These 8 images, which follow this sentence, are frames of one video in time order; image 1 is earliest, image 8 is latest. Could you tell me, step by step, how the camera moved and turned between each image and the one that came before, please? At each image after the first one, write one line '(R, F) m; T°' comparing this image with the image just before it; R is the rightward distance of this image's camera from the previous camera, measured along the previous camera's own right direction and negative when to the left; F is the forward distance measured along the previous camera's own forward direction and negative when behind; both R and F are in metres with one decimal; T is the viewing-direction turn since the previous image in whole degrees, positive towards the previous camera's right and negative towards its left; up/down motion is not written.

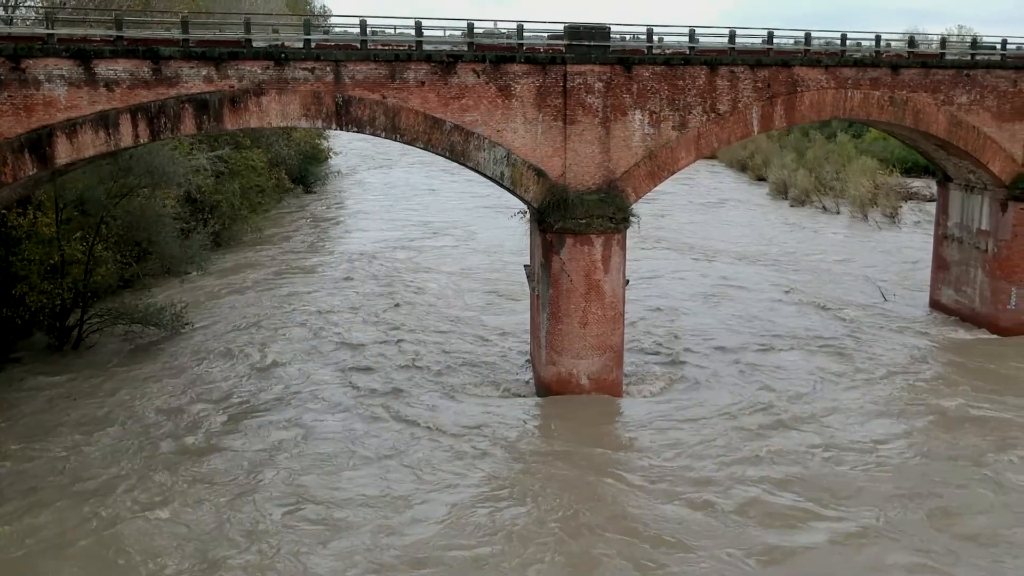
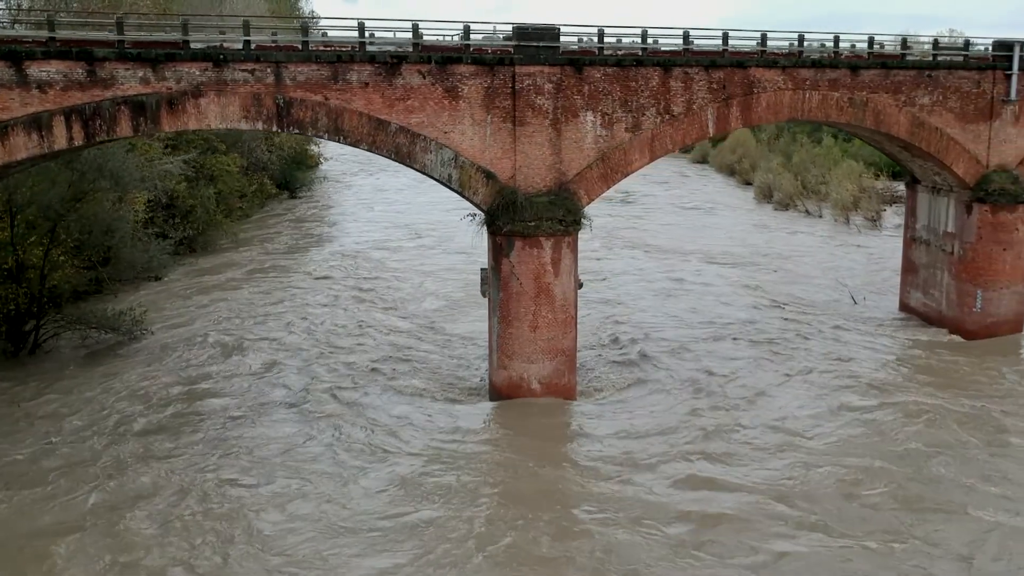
(+0.6, +0.1) m; 0°
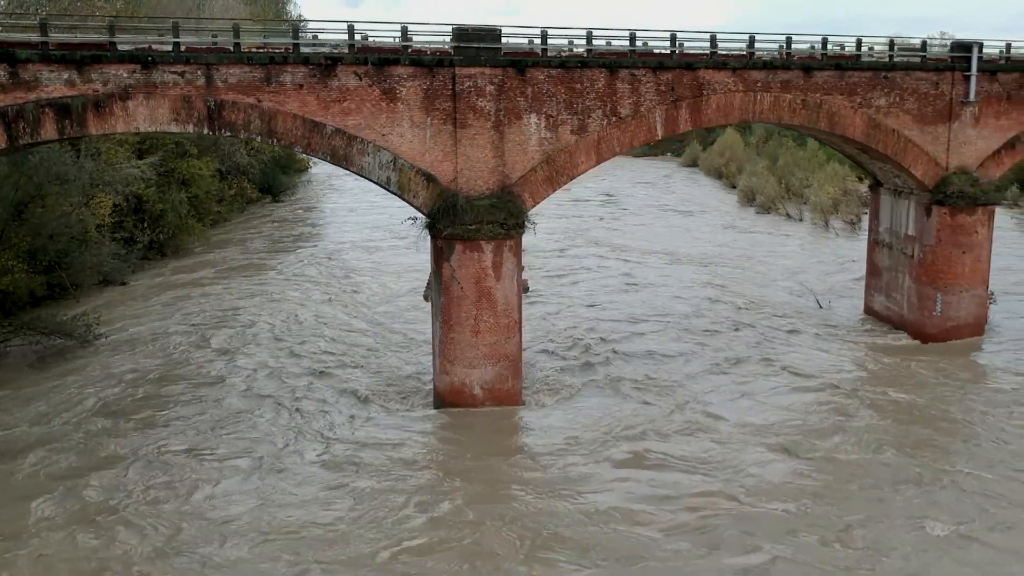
(+0.7, +0.2) m; 0°
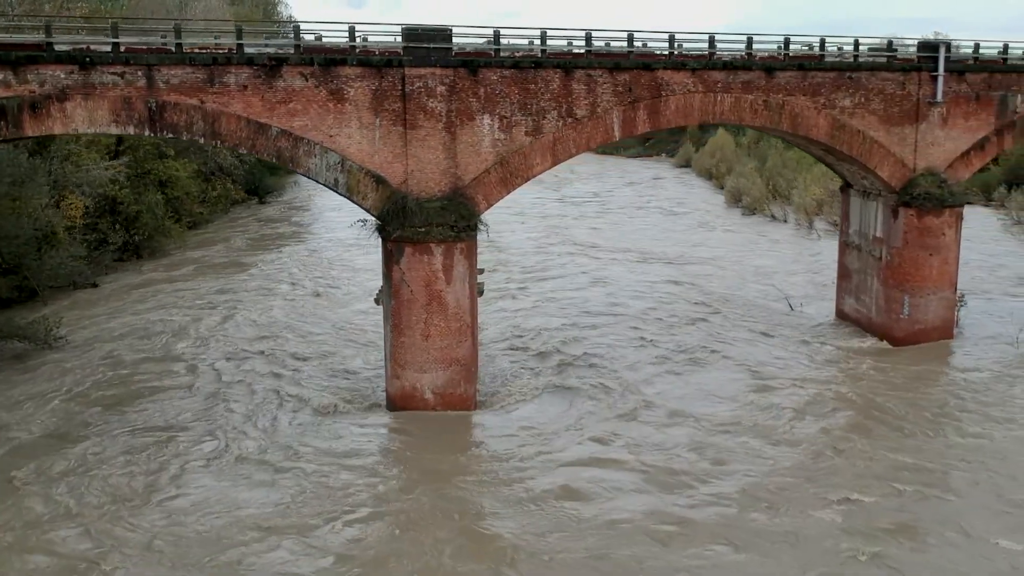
(+0.6, +0.2) m; 0°
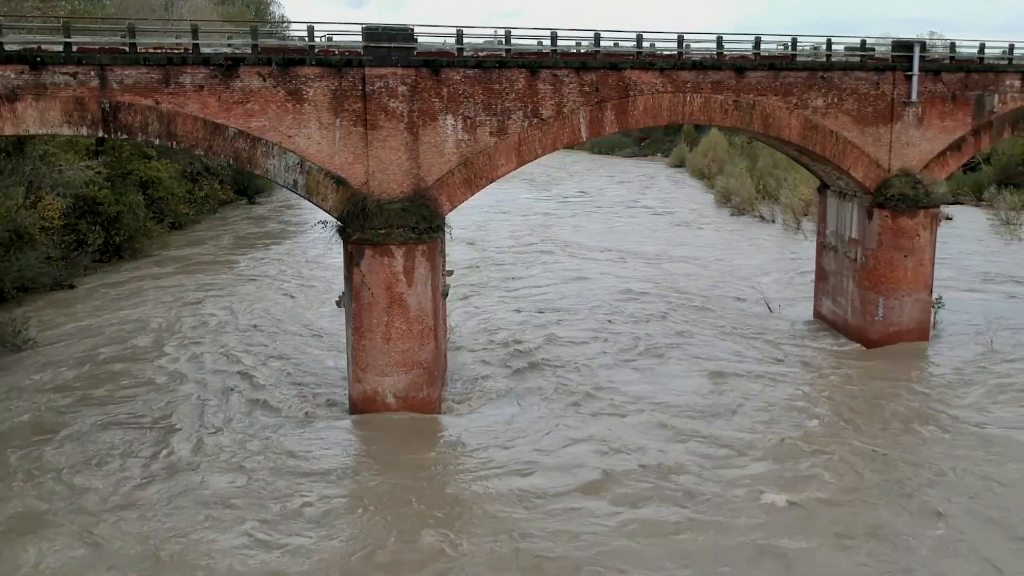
(+0.5, +0.1) m; 0°
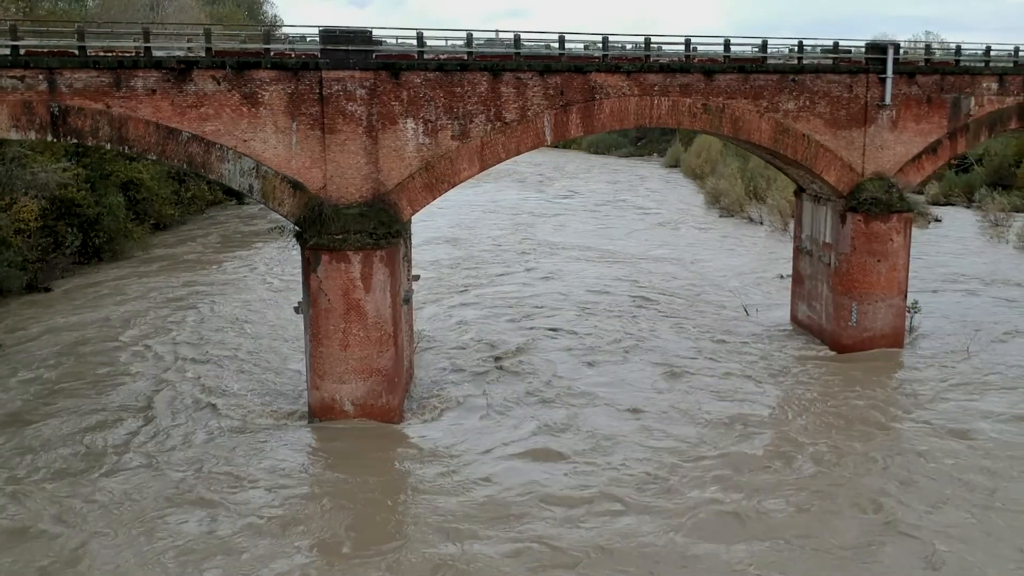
(+0.5, +0.2) m; 0°
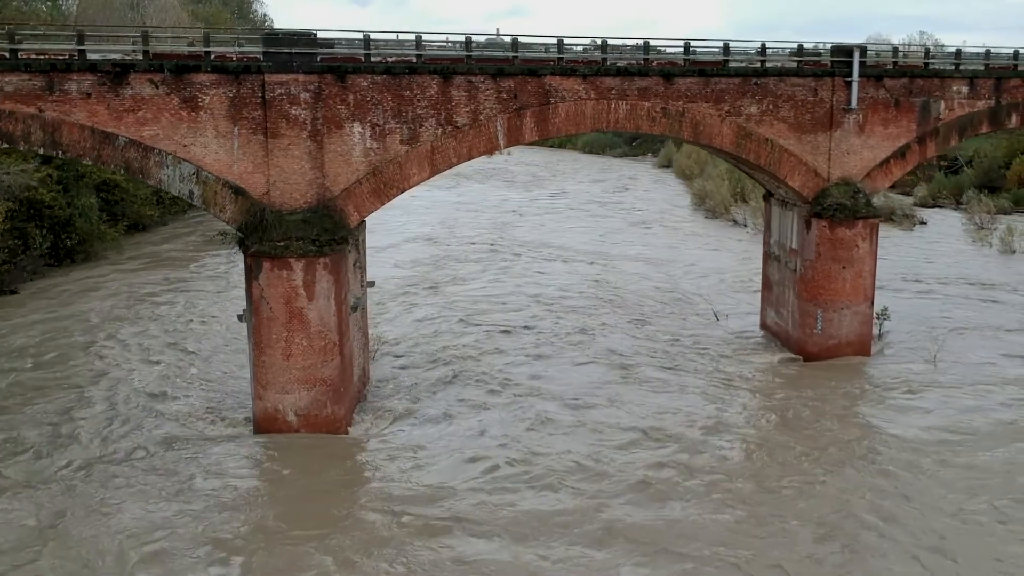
(+0.6, +0.3) m; 0°
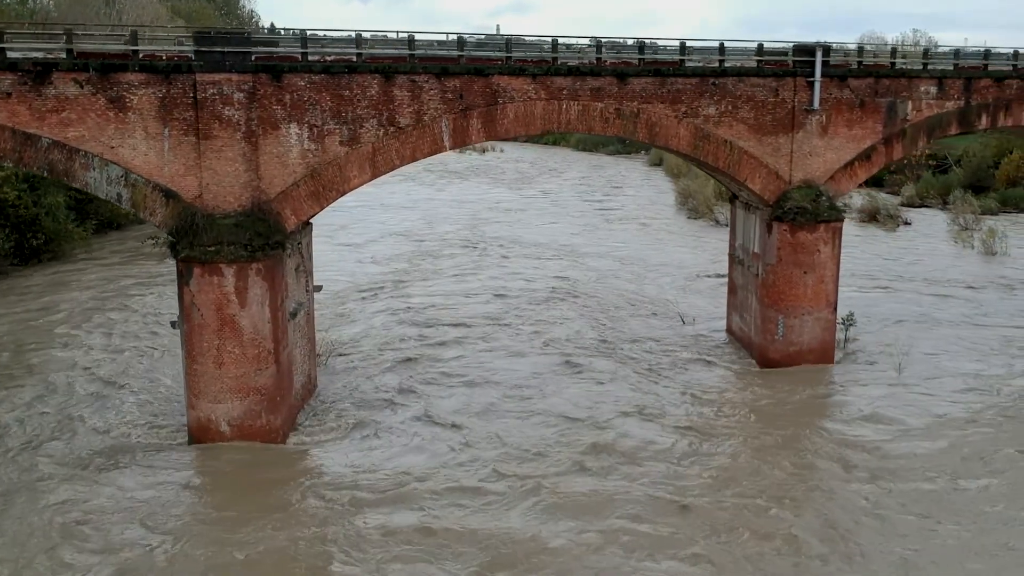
(+0.7, +0.4) m; 0°
